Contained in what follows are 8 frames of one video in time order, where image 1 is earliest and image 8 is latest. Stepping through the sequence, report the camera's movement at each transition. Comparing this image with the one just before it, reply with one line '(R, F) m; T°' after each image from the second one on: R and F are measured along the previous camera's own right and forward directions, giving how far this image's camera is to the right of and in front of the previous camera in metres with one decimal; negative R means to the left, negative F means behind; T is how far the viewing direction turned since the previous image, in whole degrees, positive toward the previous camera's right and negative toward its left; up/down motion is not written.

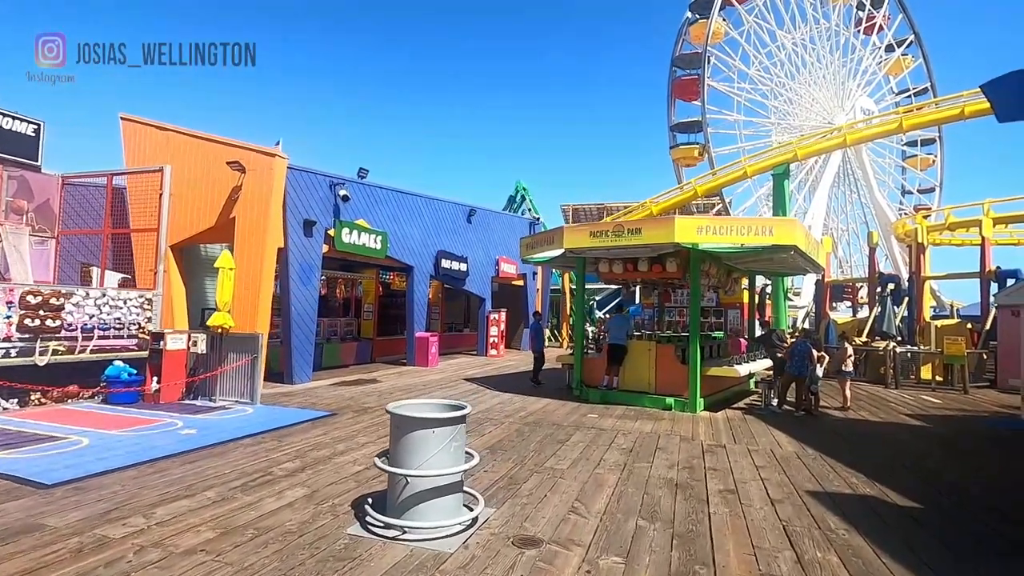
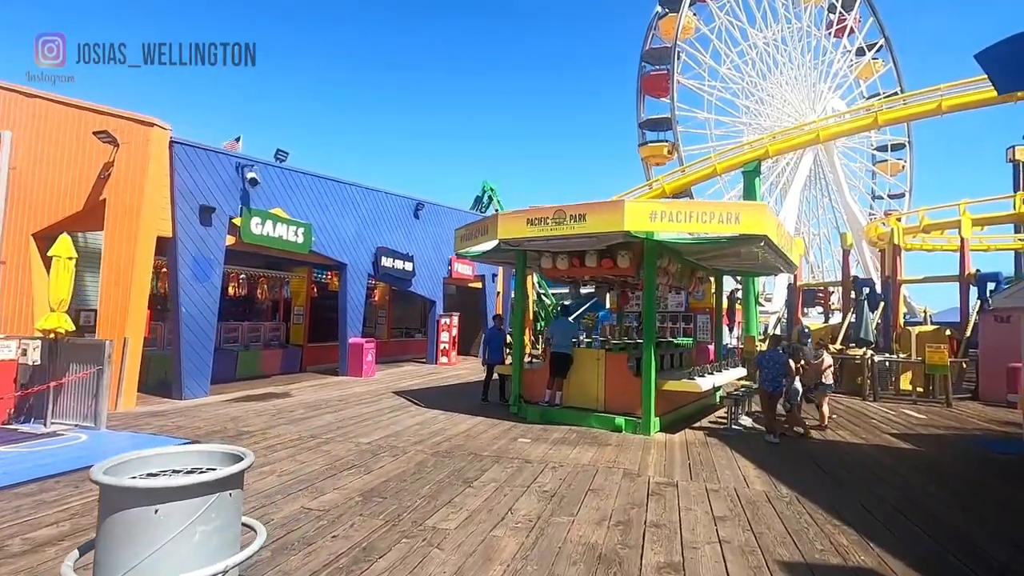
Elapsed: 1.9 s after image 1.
(+0.9, +1.6) m; +2°
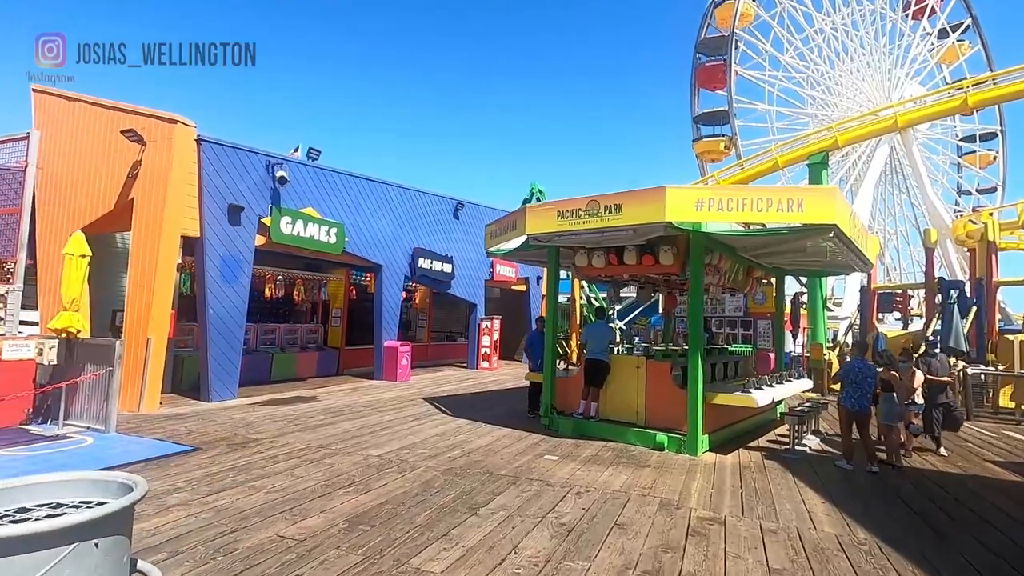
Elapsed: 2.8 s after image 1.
(+0.4, +0.8) m; -6°
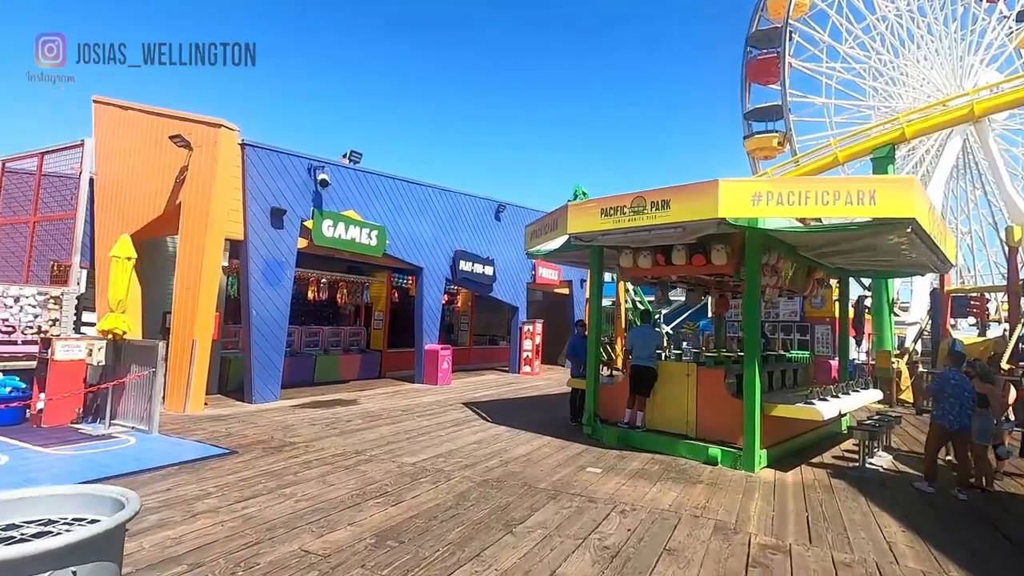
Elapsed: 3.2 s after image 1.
(0.0, +0.3) m; -5°
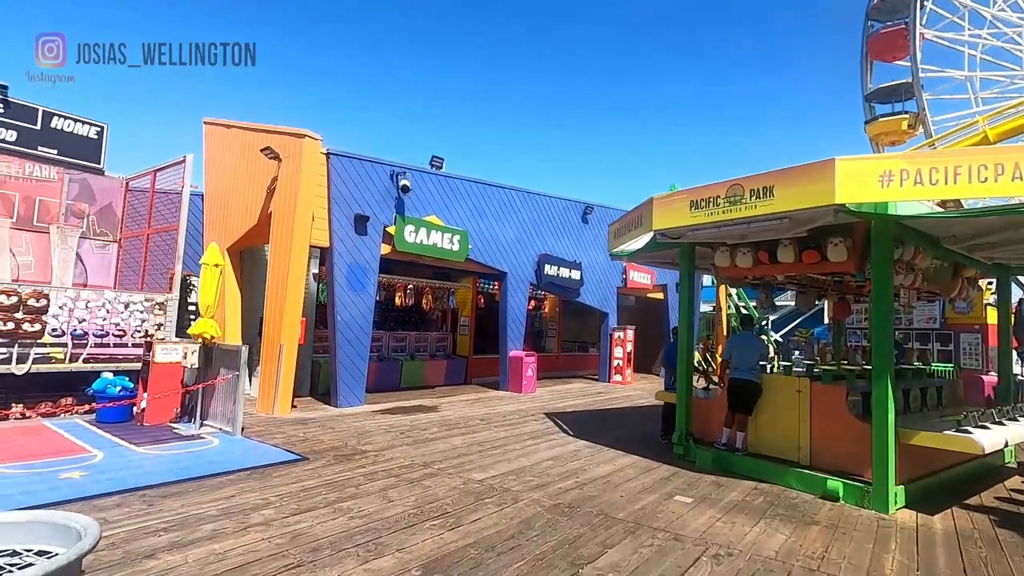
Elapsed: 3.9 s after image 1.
(+0.2, +0.6) m; -10°
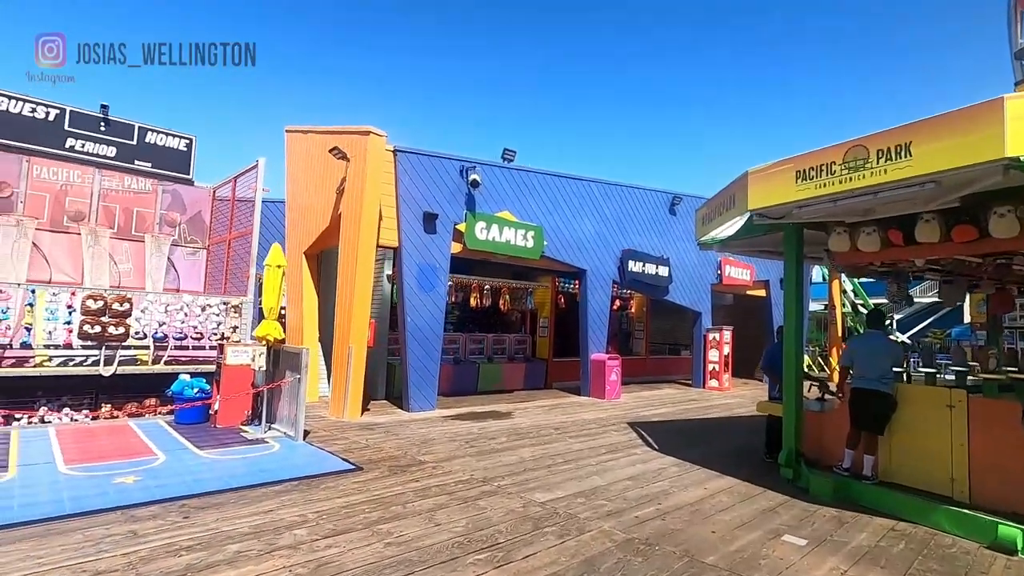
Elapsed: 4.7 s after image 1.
(+0.2, +0.8) m; -10°
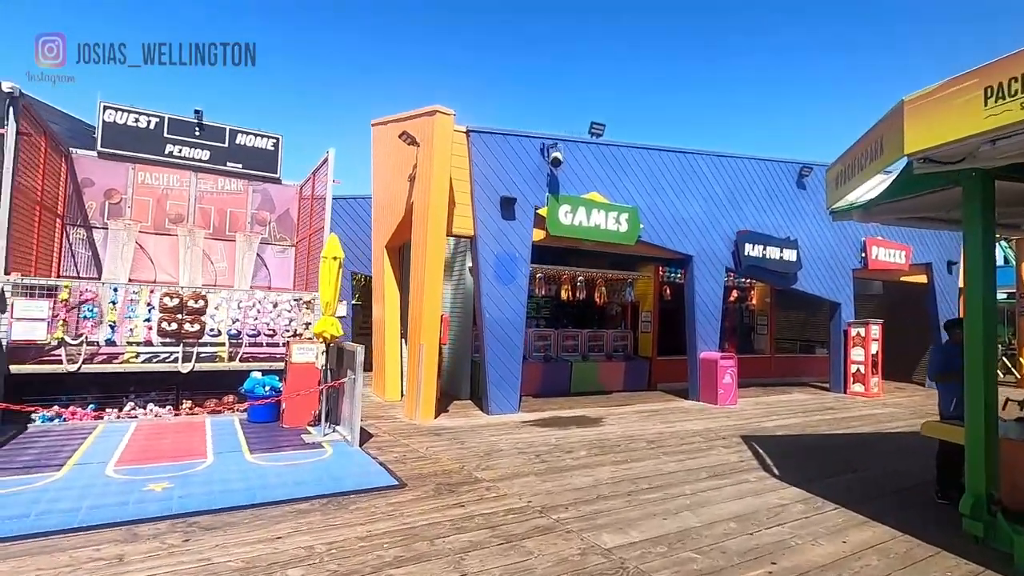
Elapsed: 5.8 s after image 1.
(+0.5, +1.1) m; -12°
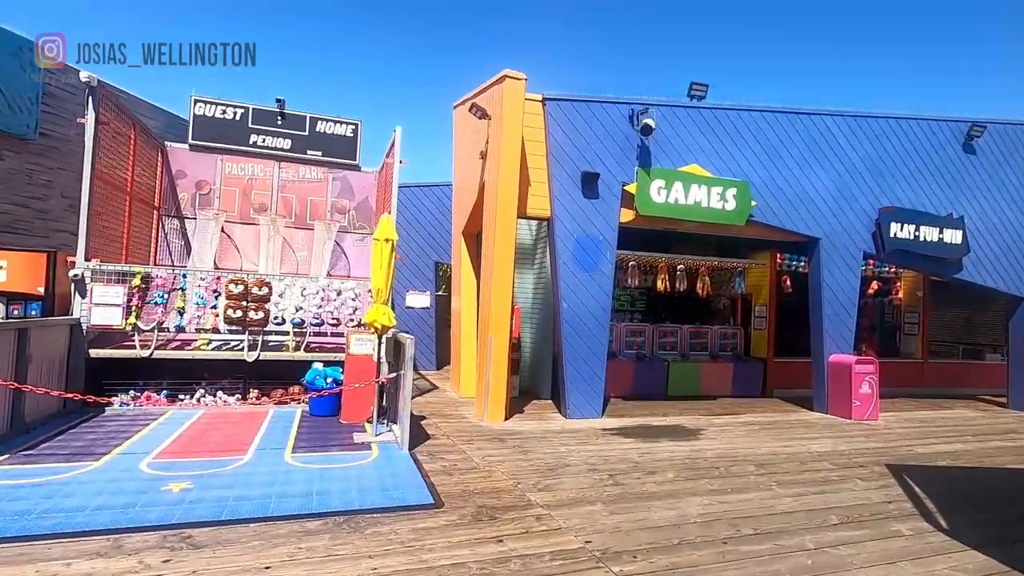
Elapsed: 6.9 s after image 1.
(+0.4, +1.0) m; -11°
